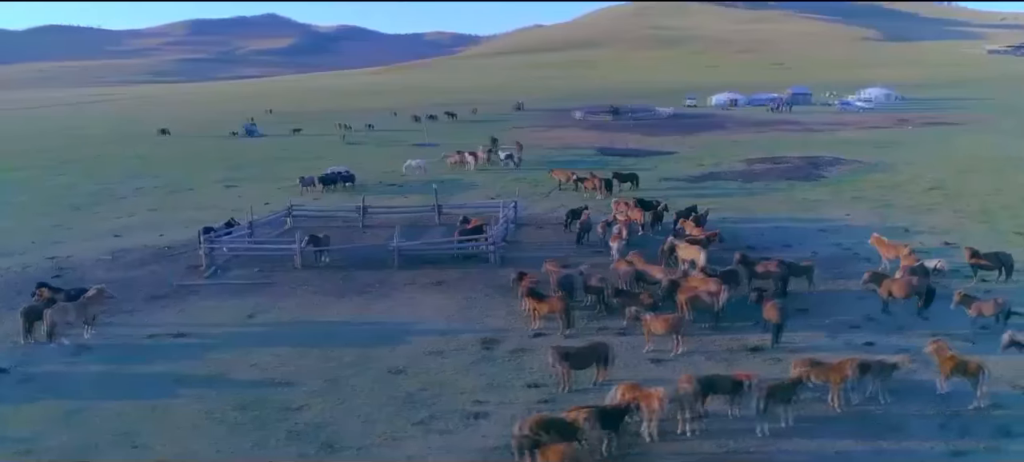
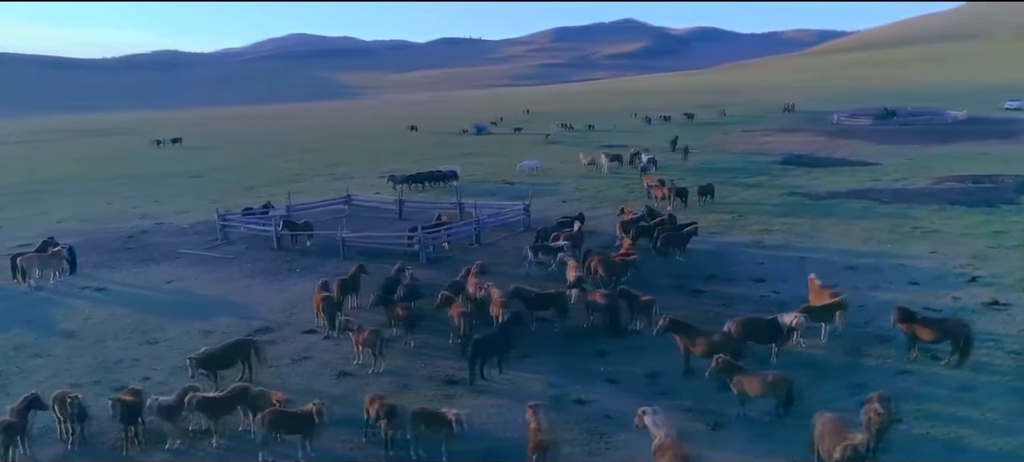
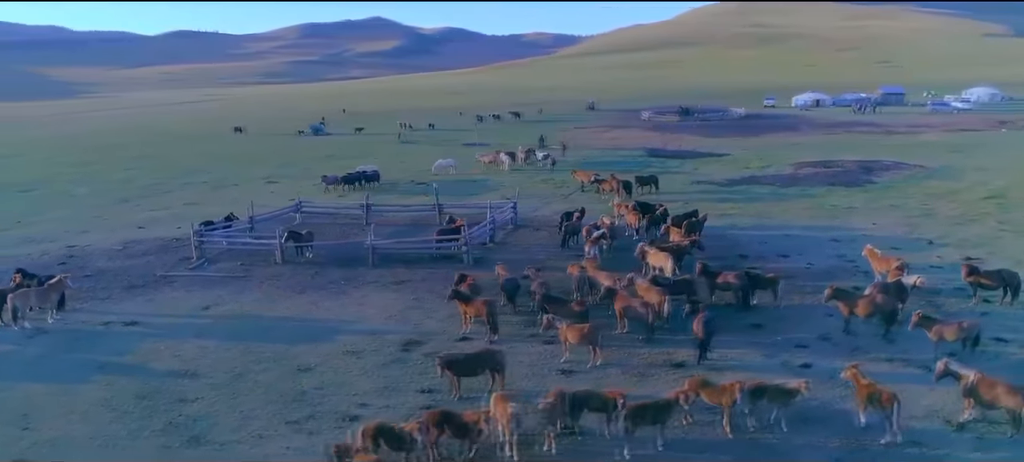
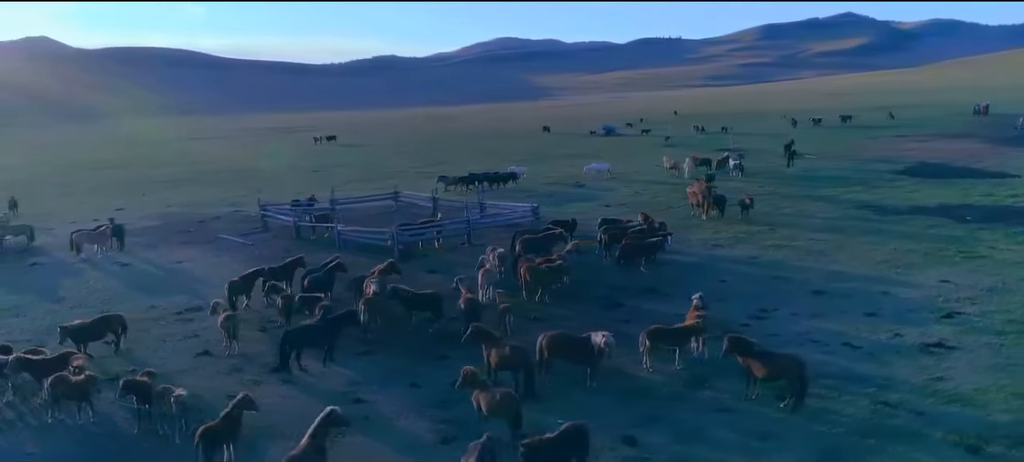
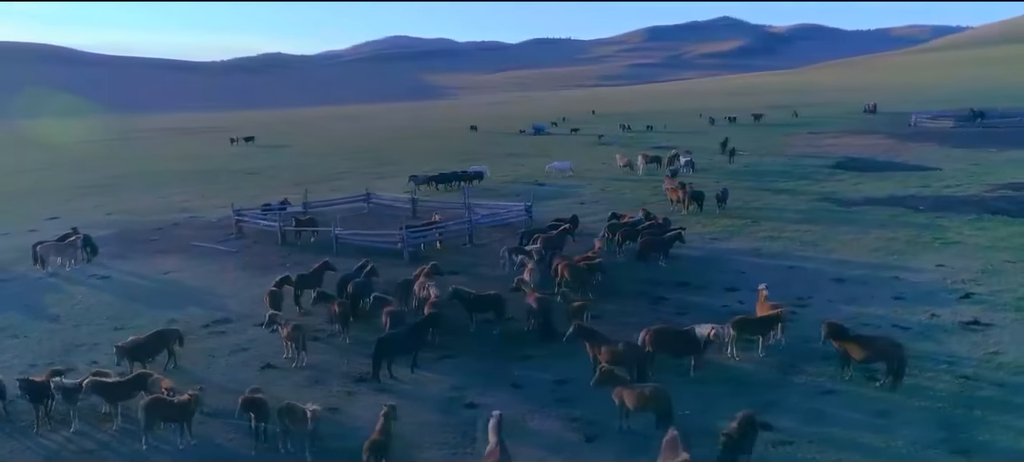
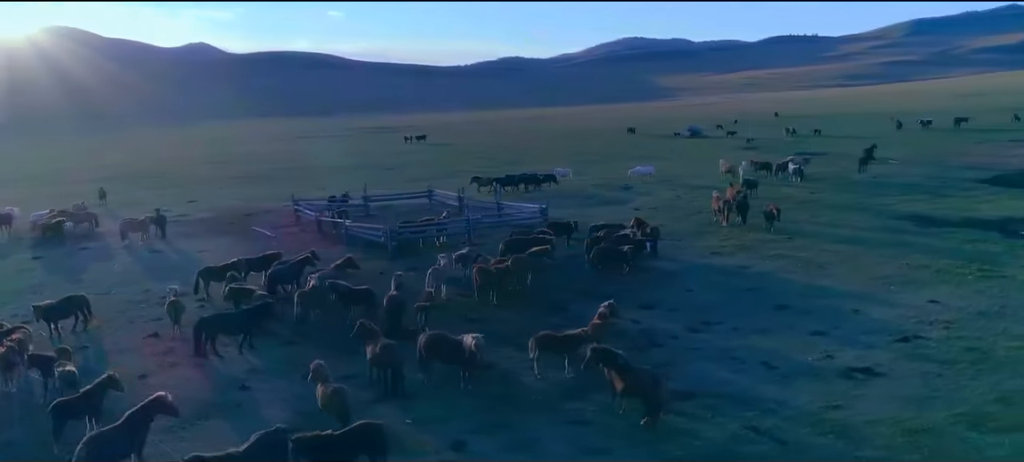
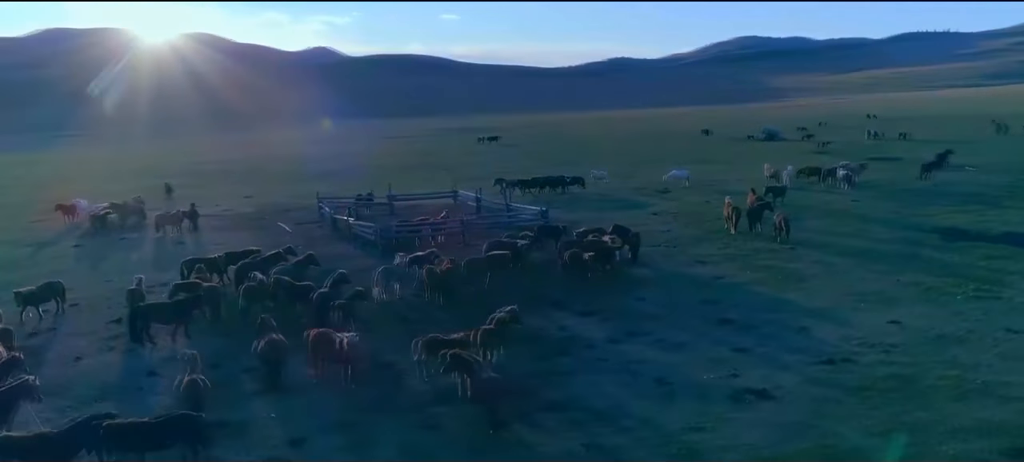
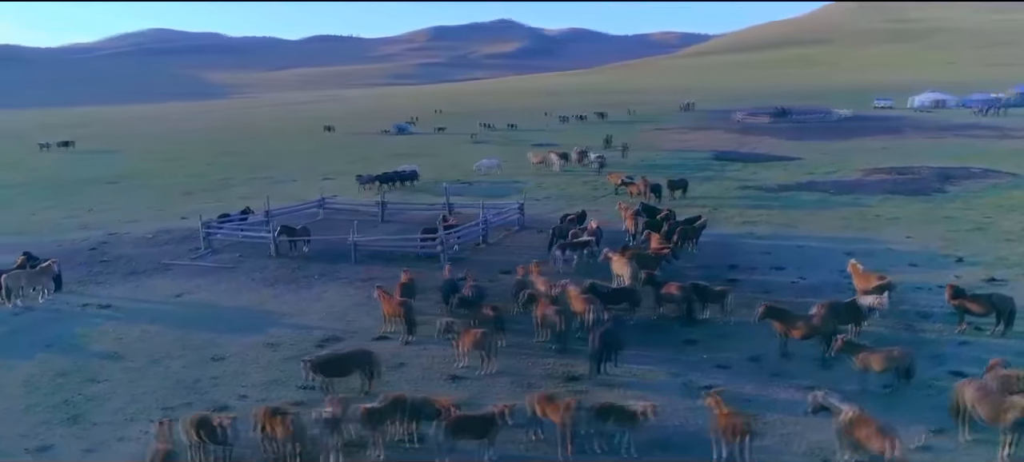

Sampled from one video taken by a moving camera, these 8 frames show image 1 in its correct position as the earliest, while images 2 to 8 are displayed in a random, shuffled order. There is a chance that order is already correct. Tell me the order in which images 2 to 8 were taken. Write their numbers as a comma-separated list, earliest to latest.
3, 8, 2, 5, 4, 6, 7
